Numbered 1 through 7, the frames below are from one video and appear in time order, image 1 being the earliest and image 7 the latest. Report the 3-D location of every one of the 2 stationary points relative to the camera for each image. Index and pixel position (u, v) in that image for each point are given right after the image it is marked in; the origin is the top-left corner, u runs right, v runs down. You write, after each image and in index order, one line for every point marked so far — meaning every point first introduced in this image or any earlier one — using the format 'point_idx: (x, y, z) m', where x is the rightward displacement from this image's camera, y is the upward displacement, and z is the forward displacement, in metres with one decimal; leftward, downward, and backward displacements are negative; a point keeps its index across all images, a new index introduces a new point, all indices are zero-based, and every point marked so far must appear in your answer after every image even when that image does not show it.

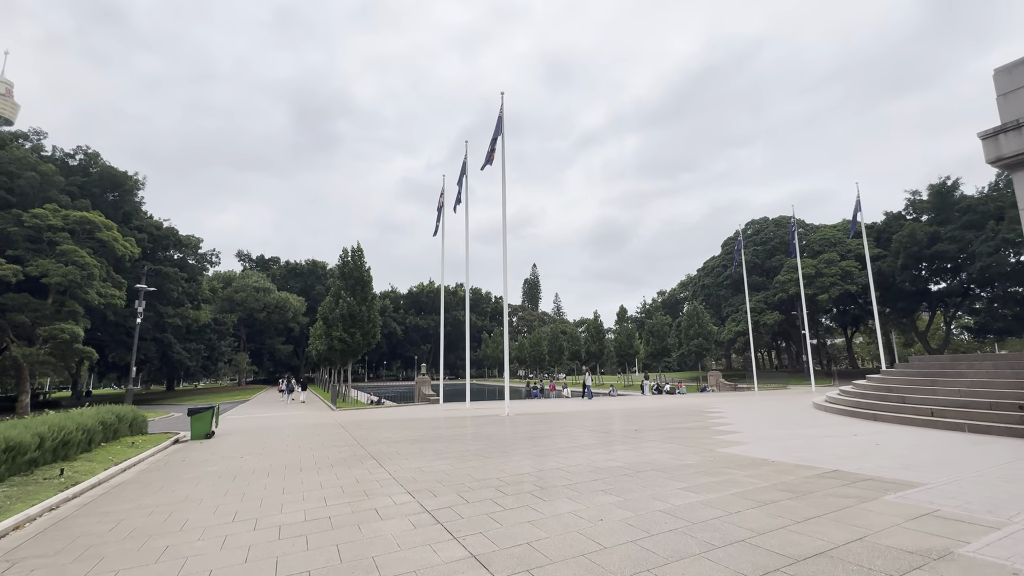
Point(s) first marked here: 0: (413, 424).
0: (-3.0, -4.2, +14.4) m
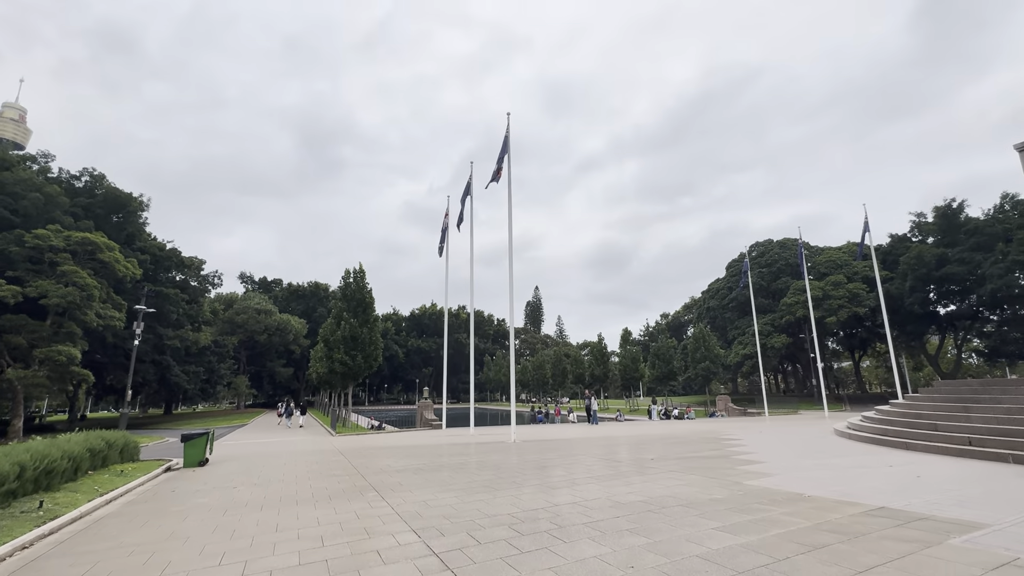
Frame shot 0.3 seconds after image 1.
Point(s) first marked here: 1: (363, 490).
0: (-2.8, -4.8, +13.8) m
1: (-2.7, -3.6, +8.5) m
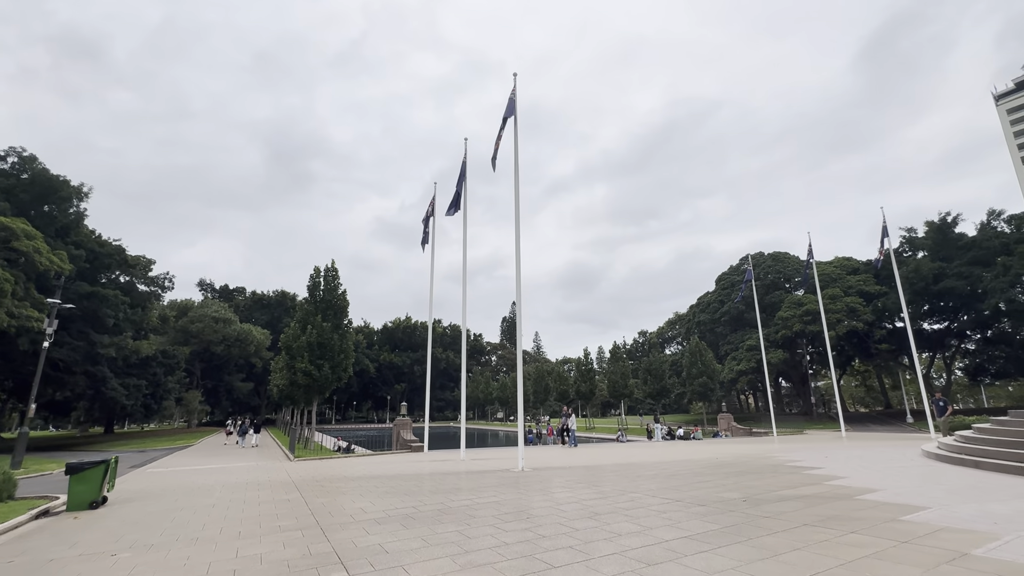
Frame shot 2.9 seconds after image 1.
0: (-2.5, -4.4, +10.4) m
1: (-2.1, -3.0, +5.1) m
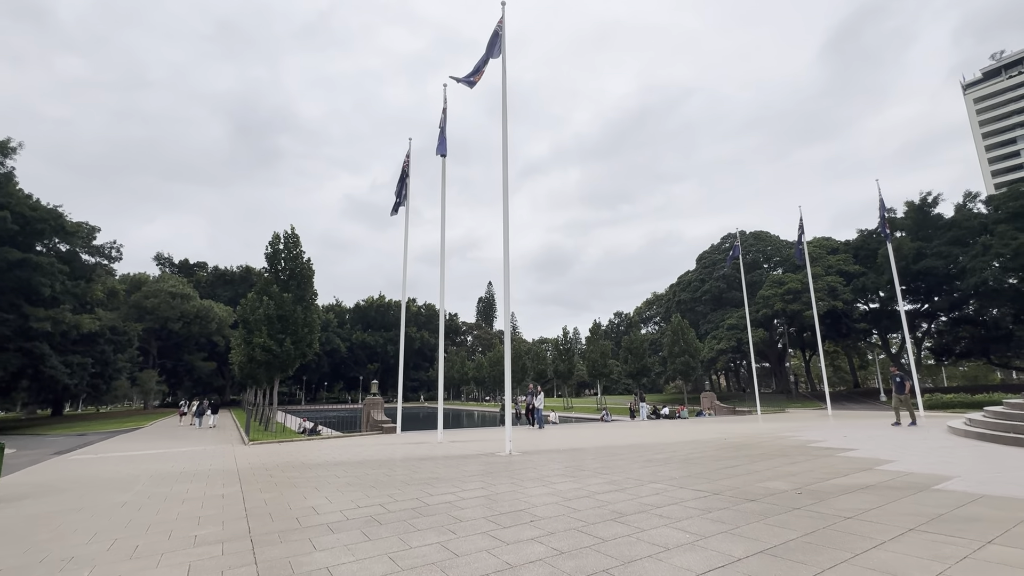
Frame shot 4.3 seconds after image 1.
0: (-2.7, -3.5, +8.7) m
1: (-2.0, -2.3, +3.4) m
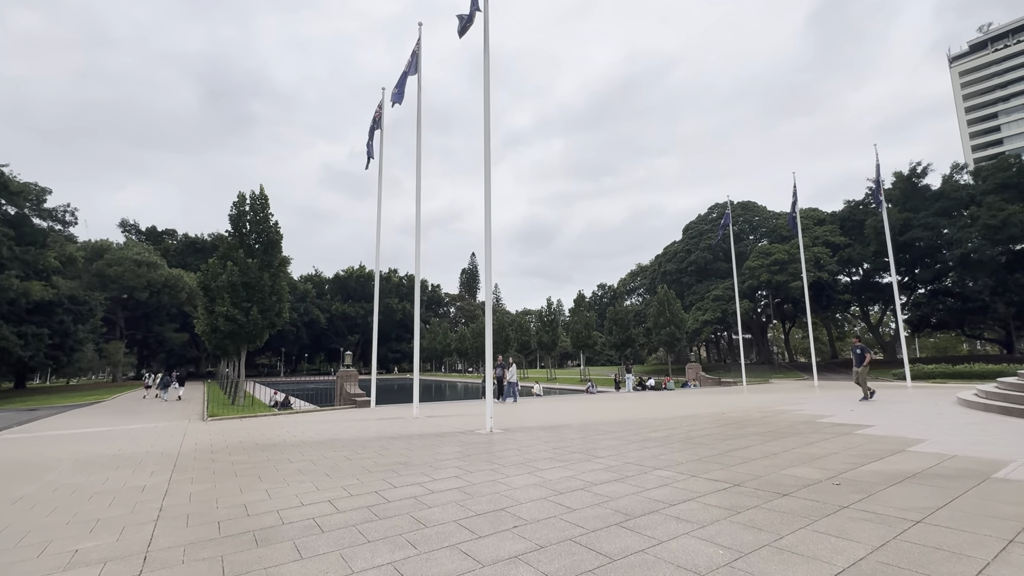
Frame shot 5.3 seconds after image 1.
0: (-3.0, -2.7, +7.6) m
1: (-2.1, -1.9, +2.2) m
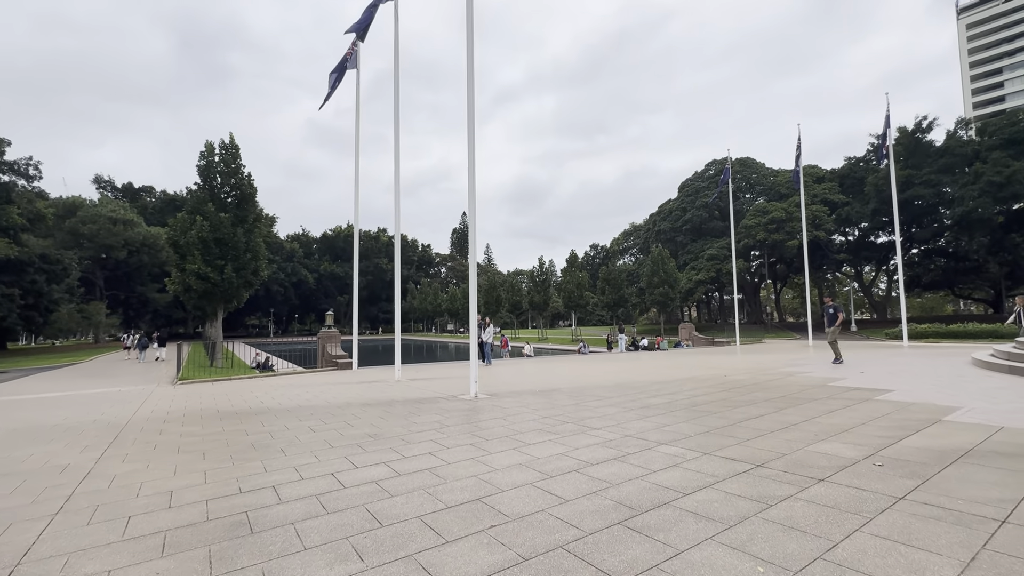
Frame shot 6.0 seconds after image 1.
0: (-3.2, -2.0, +6.7) m
1: (-2.3, -1.6, +1.4) m
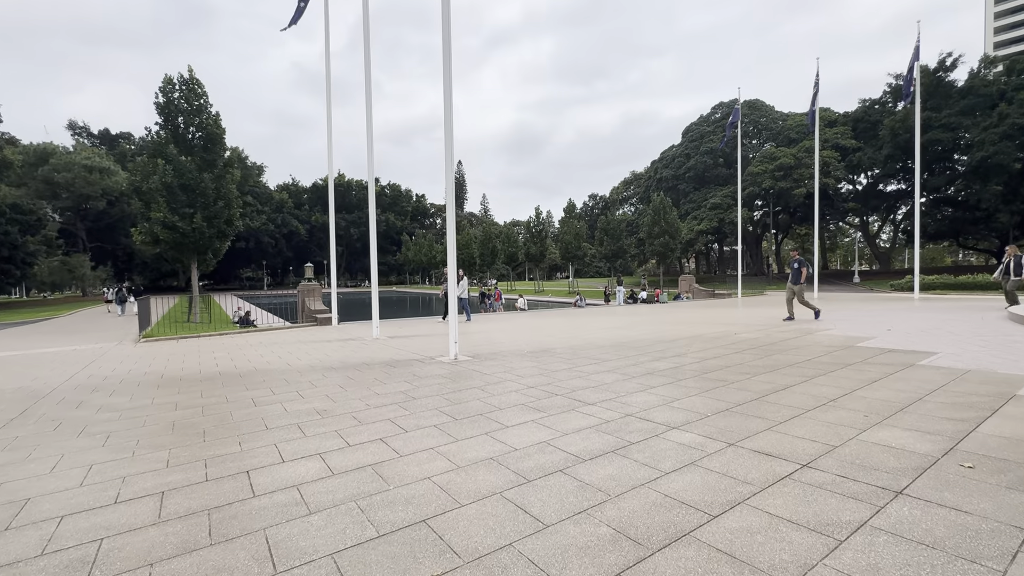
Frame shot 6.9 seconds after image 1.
0: (-3.5, -1.4, +5.7) m
1: (-2.5, -1.5, +0.4) m
